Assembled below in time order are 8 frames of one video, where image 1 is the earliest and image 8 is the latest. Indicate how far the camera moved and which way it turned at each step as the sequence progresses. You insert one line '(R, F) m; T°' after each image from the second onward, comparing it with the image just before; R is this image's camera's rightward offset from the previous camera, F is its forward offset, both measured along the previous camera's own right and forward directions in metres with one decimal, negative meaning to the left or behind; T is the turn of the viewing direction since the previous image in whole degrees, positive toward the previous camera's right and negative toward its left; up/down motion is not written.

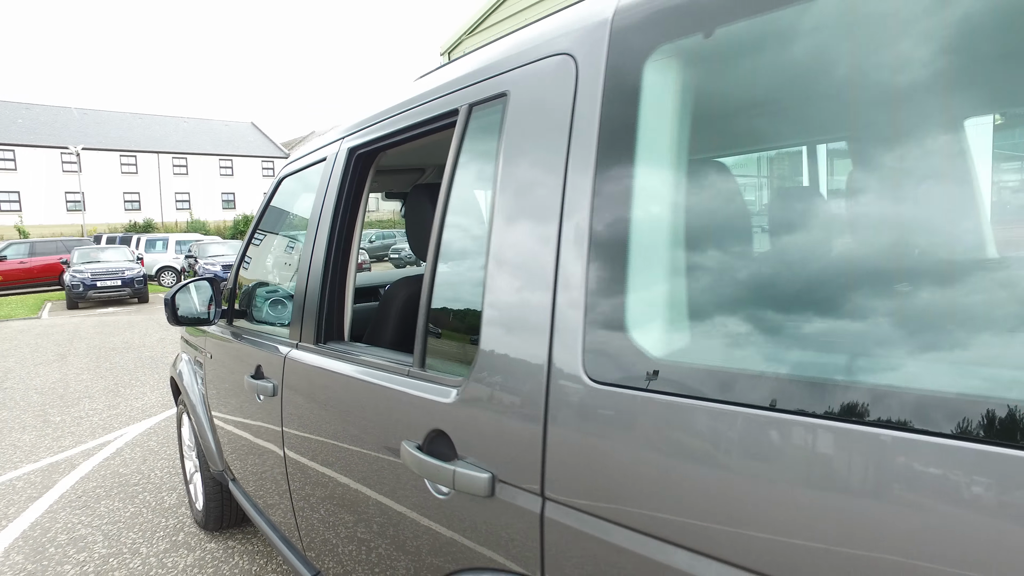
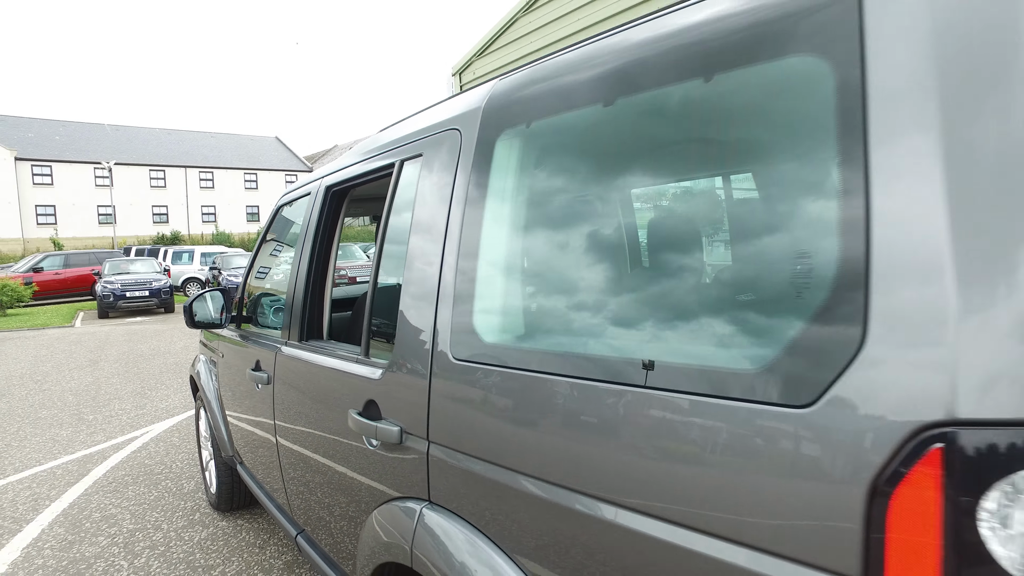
(+0.2, -0.4) m; -2°
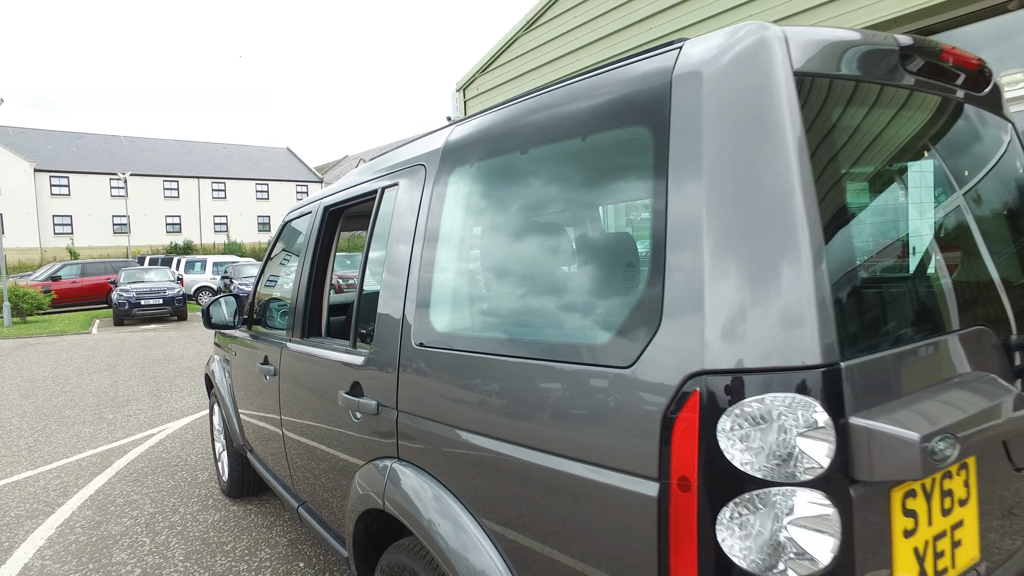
(+0.1, -0.3) m; -1°
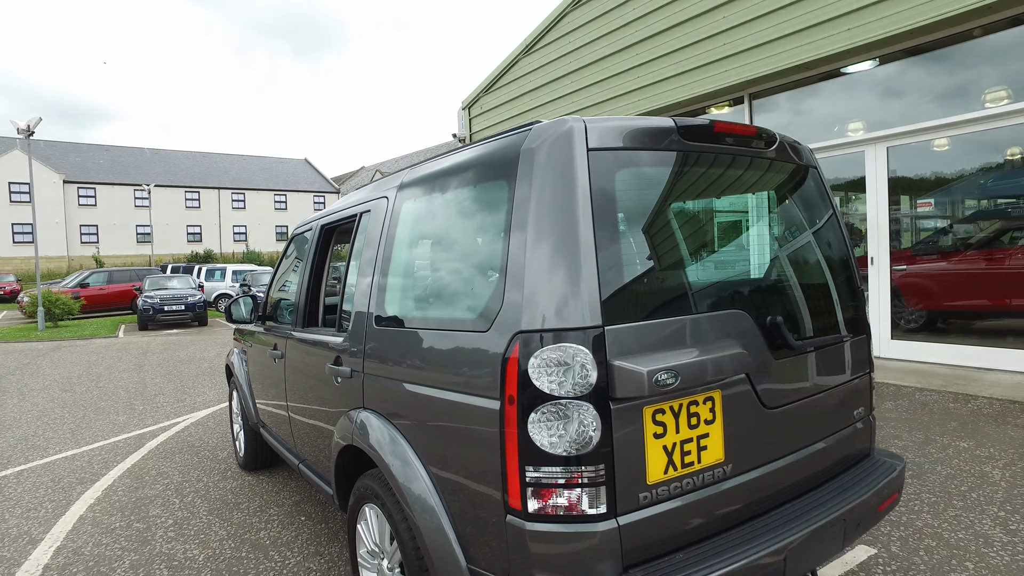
(+0.3, -0.6) m; -1°
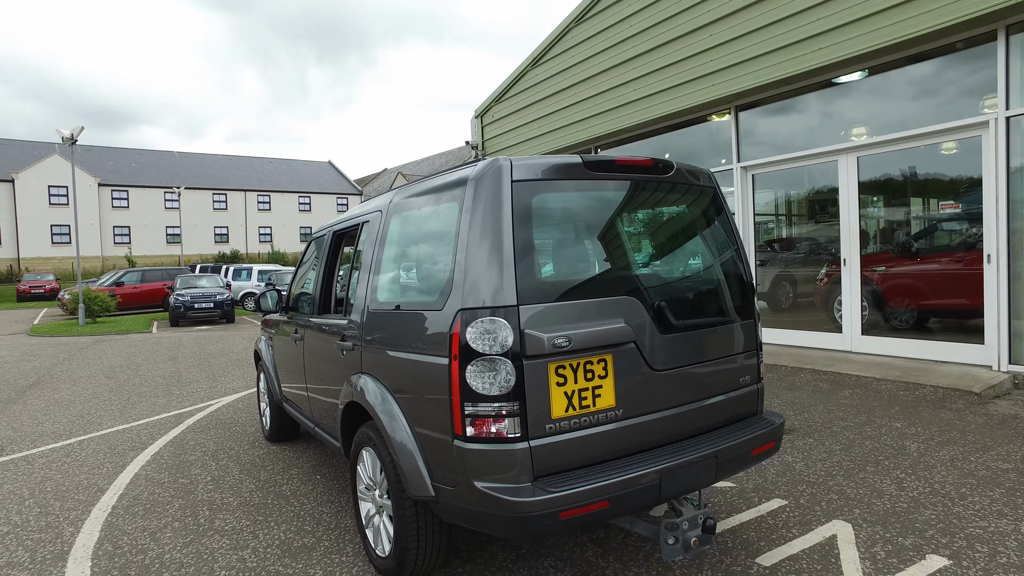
(+0.3, -0.6) m; -2°
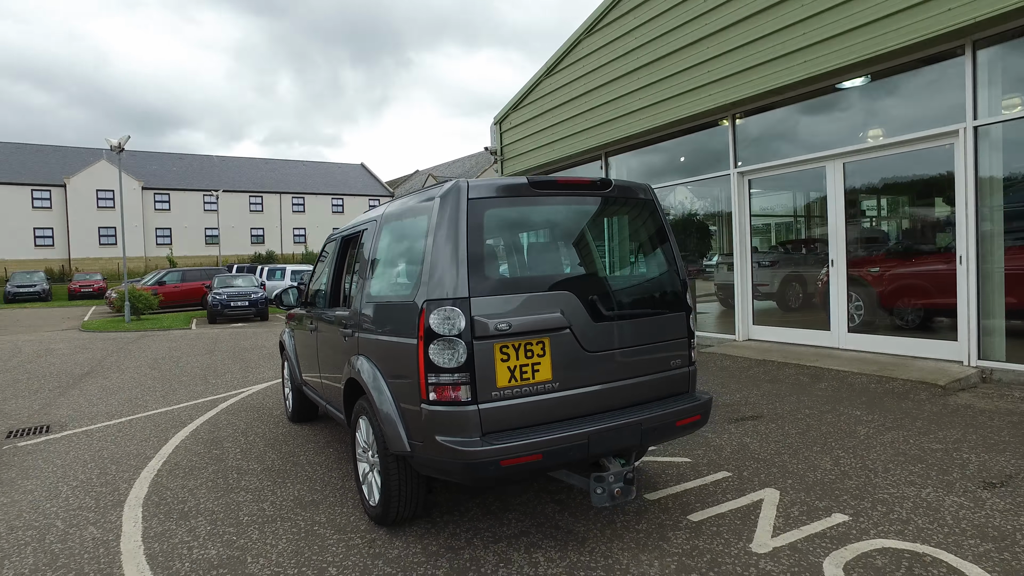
(+0.3, -0.5) m; -3°
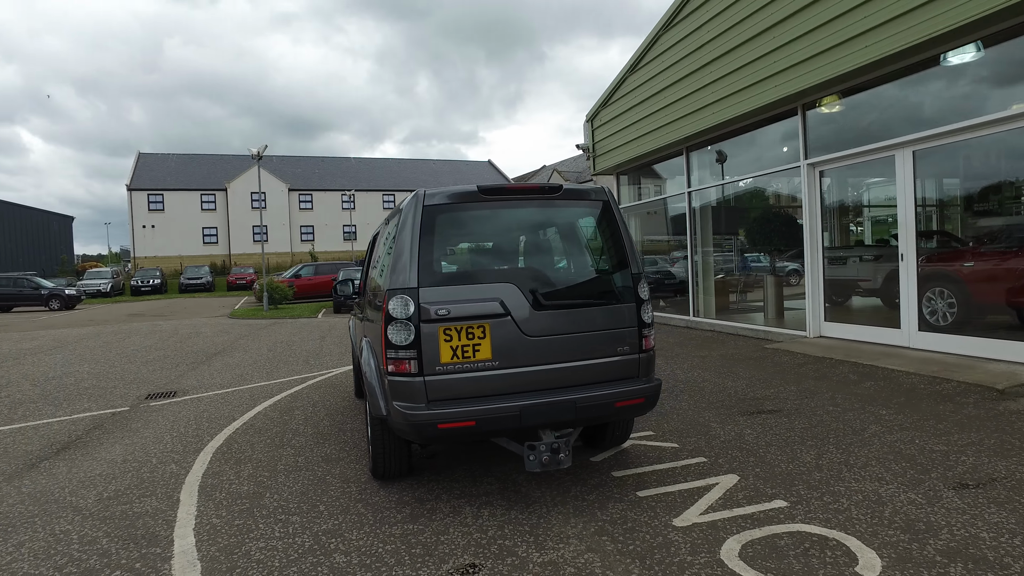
(+0.9, -0.3) m; -12°
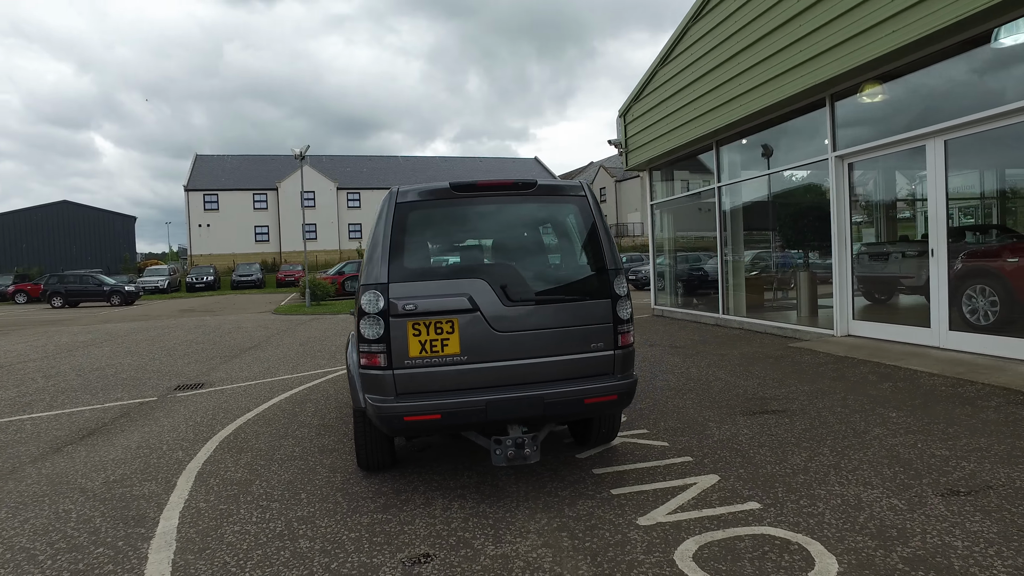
(+0.4, 0.0) m; -5°
